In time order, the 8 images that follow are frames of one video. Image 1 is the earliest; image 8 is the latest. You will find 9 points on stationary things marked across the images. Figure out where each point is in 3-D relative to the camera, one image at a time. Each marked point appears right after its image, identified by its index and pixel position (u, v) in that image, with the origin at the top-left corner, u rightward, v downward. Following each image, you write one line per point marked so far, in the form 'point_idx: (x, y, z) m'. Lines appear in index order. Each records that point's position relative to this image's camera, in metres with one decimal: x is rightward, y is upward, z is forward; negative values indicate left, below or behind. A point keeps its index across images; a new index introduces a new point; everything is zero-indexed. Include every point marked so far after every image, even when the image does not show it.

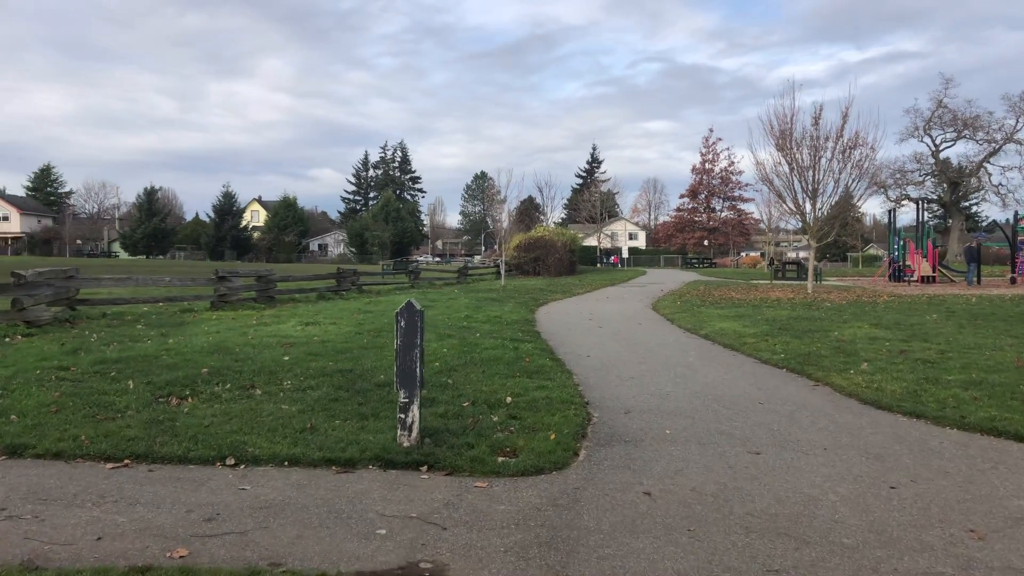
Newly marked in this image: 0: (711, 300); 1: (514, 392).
0: (+4.4, -0.3, +18.6) m
1: (0.0, -0.9, +7.1) m
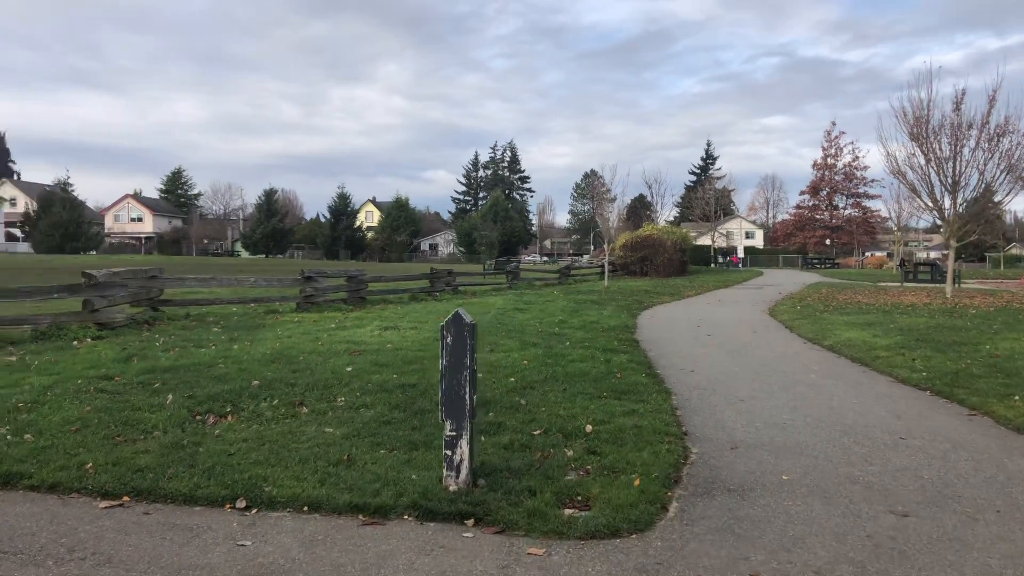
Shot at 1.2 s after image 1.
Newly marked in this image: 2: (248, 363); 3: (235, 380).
0: (+6.4, -0.3, +16.9) m
1: (+0.6, -0.9, +6.0) m
2: (-2.4, -0.7, +7.7) m
3: (-2.3, -0.7, +6.9) m
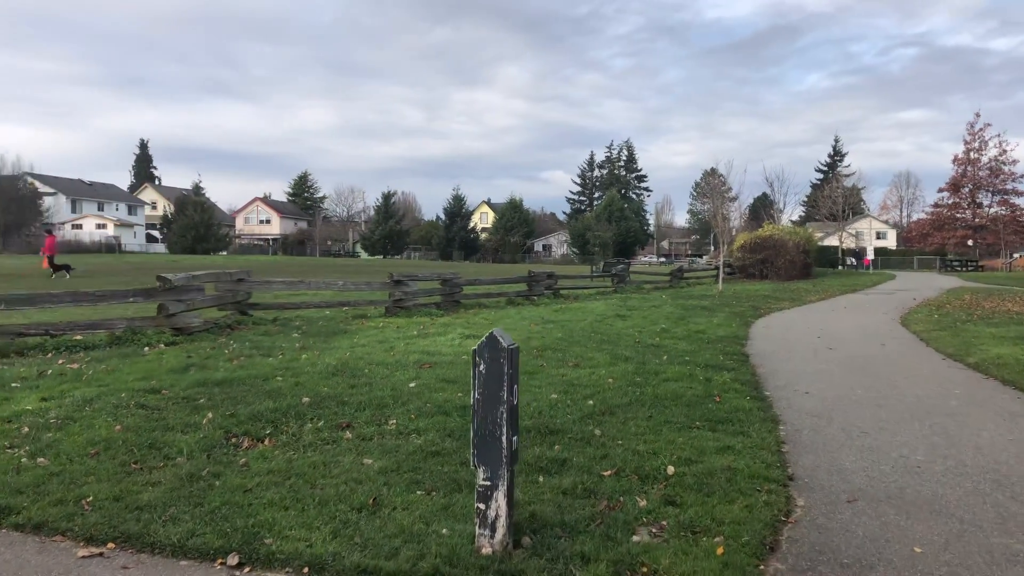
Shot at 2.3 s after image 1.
0: (+8.3, -0.5, +15.0) m
1: (+1.0, -1.0, +5.0) m
2: (-1.7, -0.7, +7.1) m
3: (-1.7, -0.8, +6.4) m
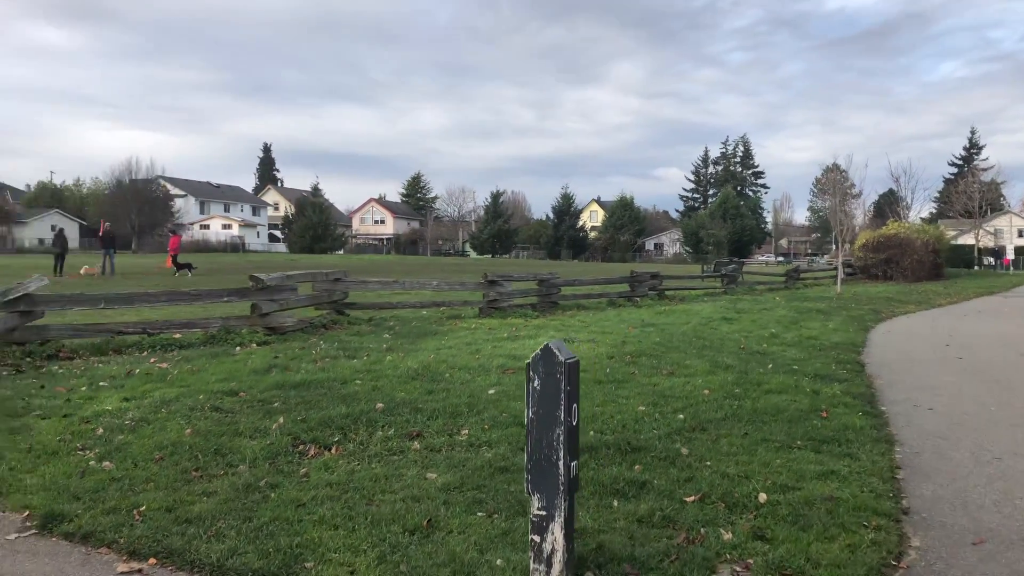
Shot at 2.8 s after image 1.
0: (+9.9, -0.5, +13.5) m
1: (+1.4, -1.0, +4.5) m
2: (-1.0, -0.7, +6.9) m
3: (-1.1, -0.8, +6.2) m
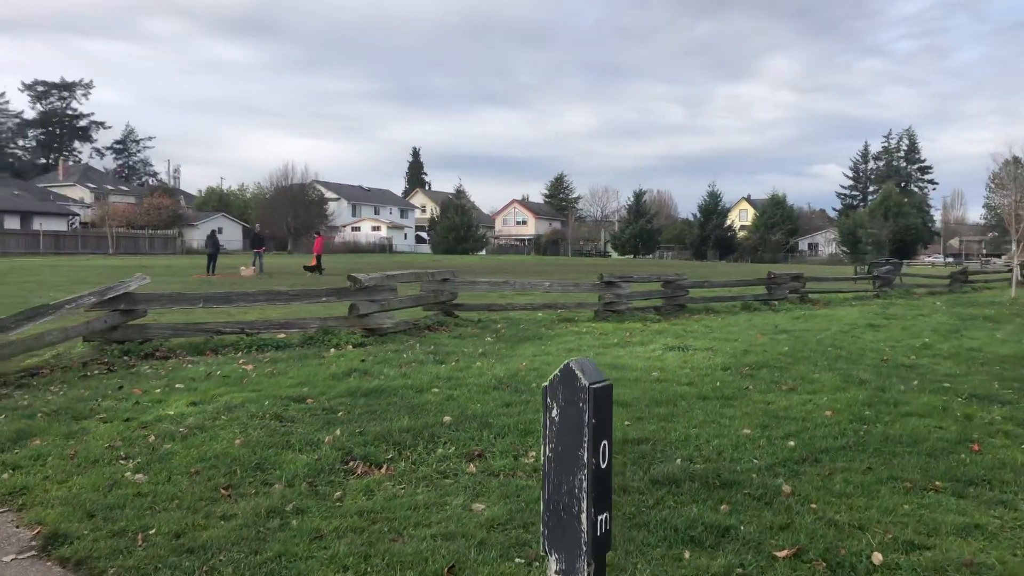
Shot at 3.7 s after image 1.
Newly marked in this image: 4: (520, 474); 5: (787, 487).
0: (+11.5, -0.6, +11.0) m
1: (+1.7, -1.1, +3.6) m
2: (-0.4, -0.8, +6.4) m
3: (-0.5, -0.8, +5.7) m
4: (+0.1, -1.0, +4.5) m
5: (+1.4, -1.0, +4.3) m
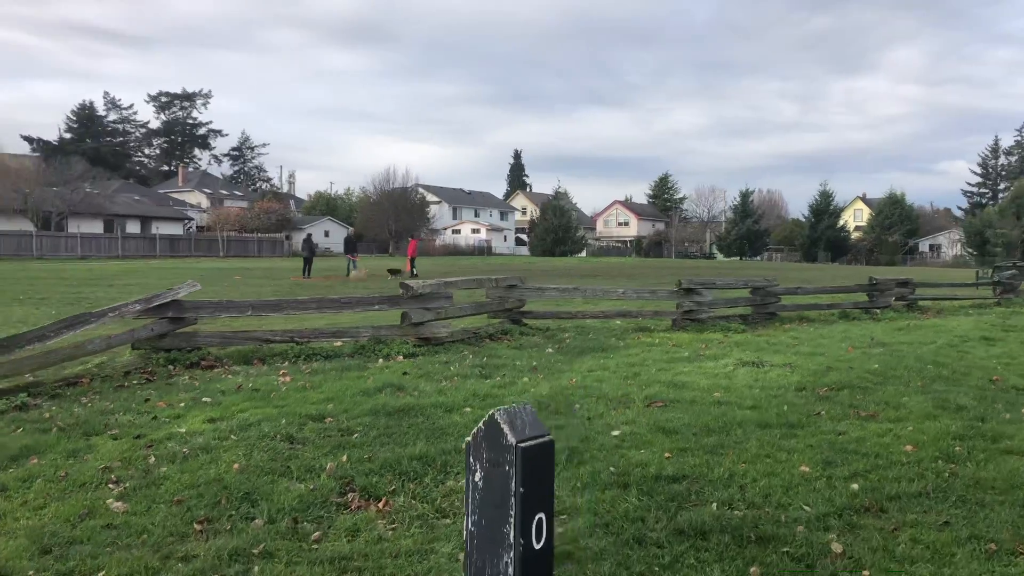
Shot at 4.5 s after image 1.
0: (+12.3, -0.8, +9.0) m
1: (+1.6, -1.1, +2.9) m
2: (-0.1, -0.8, +5.9) m
3: (-0.4, -0.9, +5.2) m
4: (+0.1, -1.1, +4.0) m
5: (+1.4, -1.1, +3.6) m
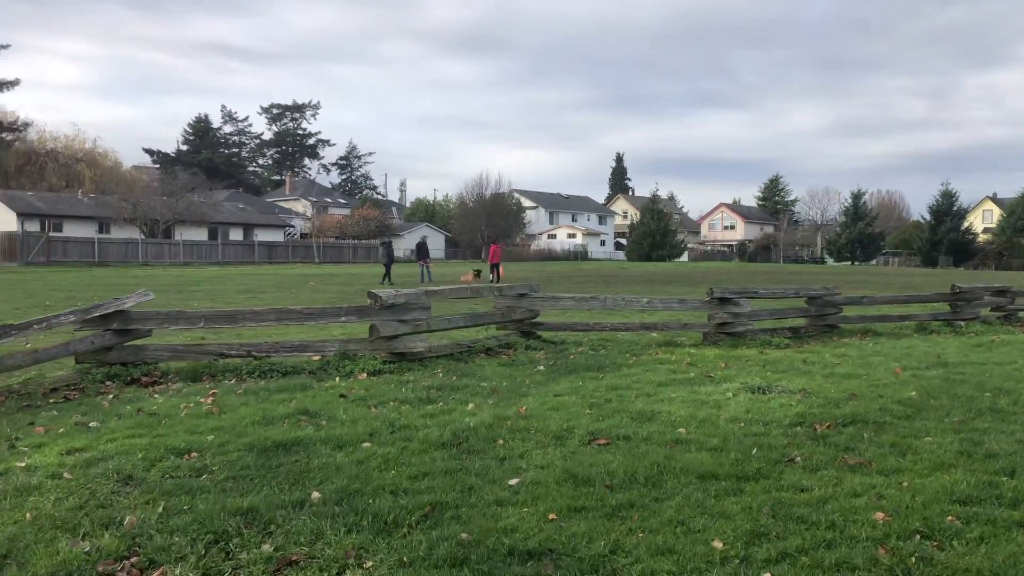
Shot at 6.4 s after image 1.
0: (+12.0, -0.9, +6.5) m
1: (+0.6, -1.2, +1.8) m
2: (-0.6, -0.9, +5.0) m
3: (-1.0, -1.0, +4.3) m
4: (-0.7, -1.1, +3.0) m
5: (+0.5, -1.1, +2.5) m
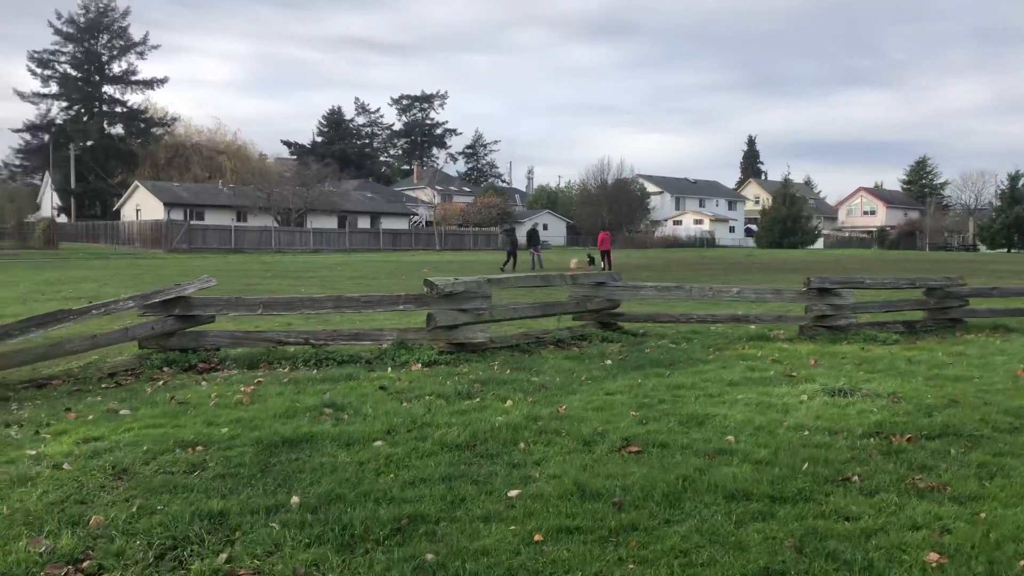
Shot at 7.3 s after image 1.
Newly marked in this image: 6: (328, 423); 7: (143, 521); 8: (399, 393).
0: (+12.2, -0.9, +4.2) m
1: (+0.2, -1.2, +1.3) m
2: (-0.5, -0.9, +4.6) m
3: (-1.0, -0.9, +4.0) m
4: (-0.9, -1.1, +2.7) m
5: (+0.2, -1.1, +2.0) m
6: (-1.1, -0.8, +5.1) m
7: (-1.5, -1.0, +3.7) m
8: (-0.8, -0.7, +6.1) m
